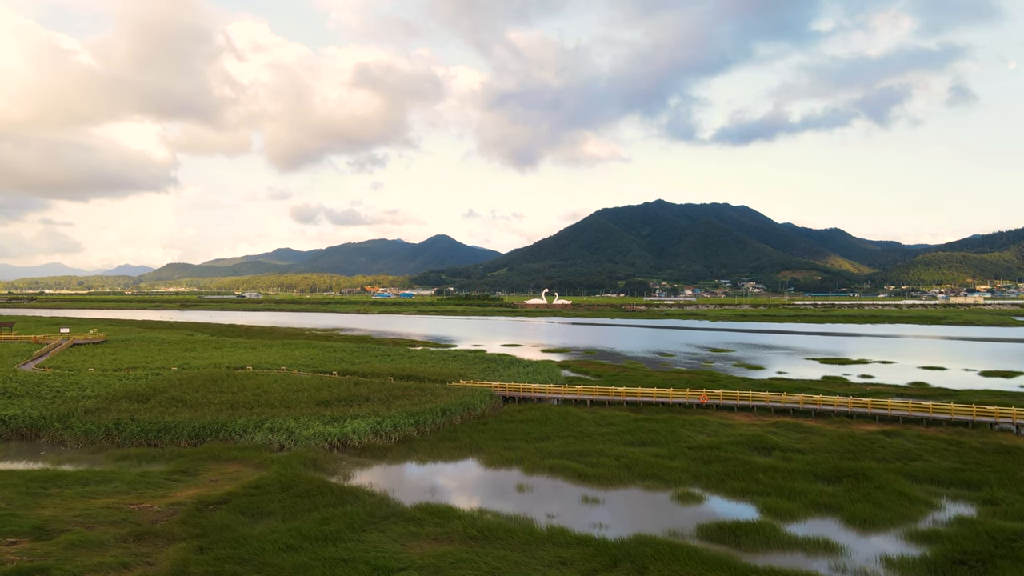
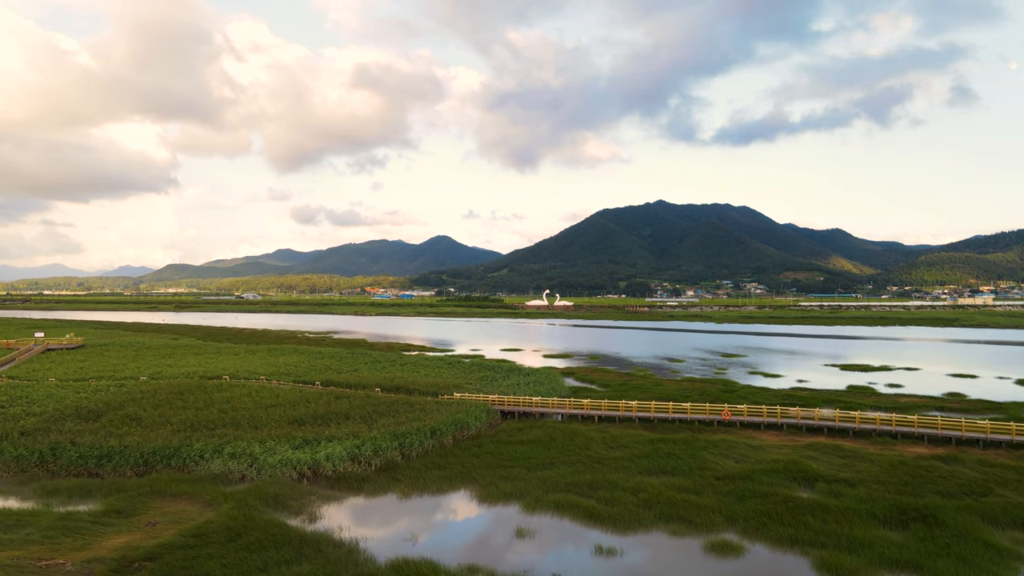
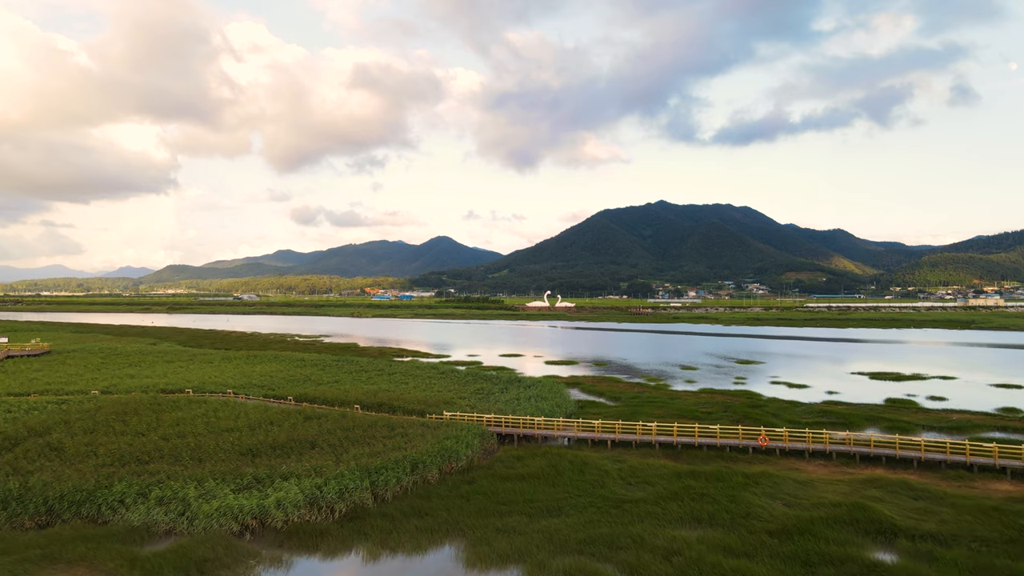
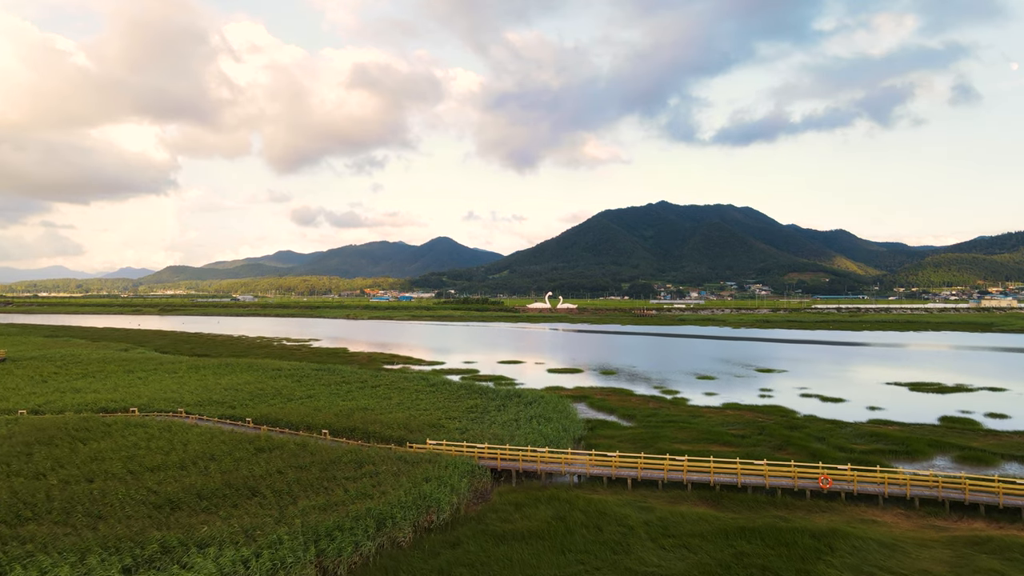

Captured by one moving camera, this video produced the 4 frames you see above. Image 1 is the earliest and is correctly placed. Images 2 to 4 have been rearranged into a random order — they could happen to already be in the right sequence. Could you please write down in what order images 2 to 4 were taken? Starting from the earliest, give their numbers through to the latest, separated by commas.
2, 3, 4
